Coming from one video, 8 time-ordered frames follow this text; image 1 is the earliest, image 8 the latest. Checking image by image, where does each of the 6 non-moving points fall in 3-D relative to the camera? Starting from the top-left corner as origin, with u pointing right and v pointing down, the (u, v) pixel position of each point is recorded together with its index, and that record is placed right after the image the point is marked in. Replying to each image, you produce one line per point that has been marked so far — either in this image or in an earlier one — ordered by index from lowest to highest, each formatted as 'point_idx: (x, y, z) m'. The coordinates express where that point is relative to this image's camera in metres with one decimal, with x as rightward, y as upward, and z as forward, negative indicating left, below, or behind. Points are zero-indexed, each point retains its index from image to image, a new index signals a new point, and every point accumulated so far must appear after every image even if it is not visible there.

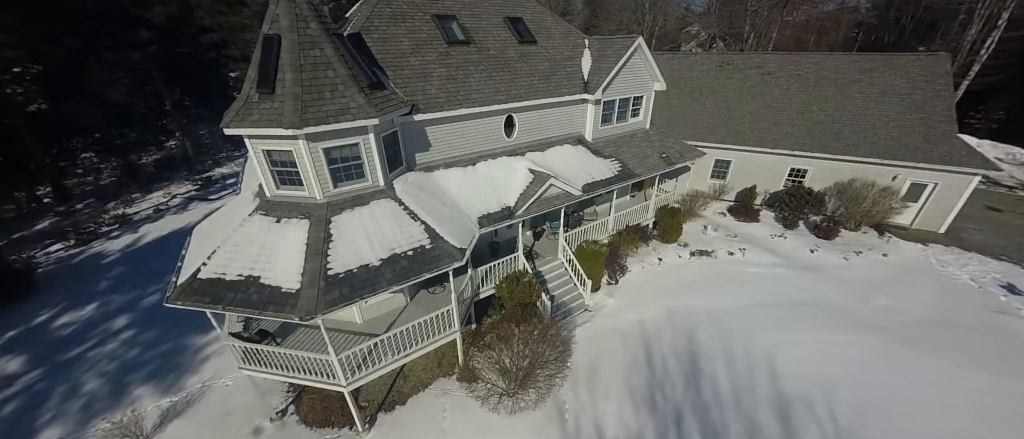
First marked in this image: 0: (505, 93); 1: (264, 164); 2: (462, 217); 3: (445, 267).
0: (-0.3, +4.5, +12.1) m
1: (-6.4, +1.4, +8.9) m
2: (-1.5, +0.1, +10.1) m
3: (-1.6, -1.2, +8.5) m
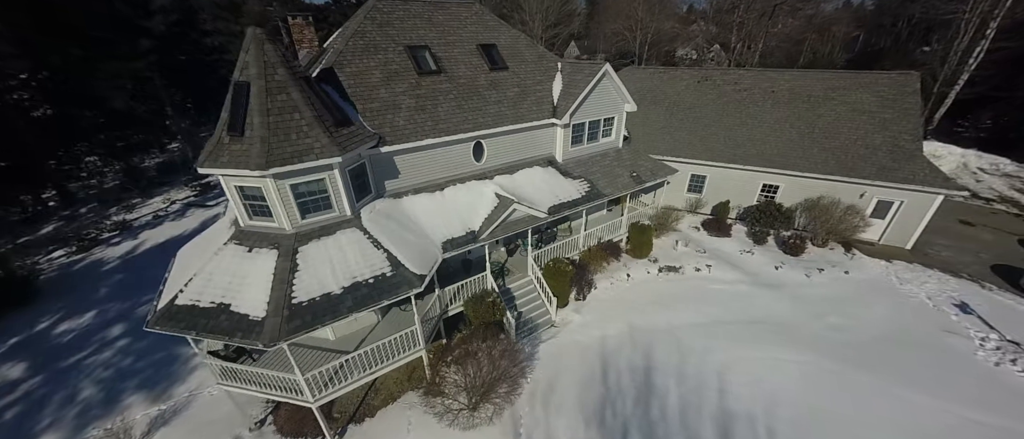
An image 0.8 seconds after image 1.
0: (-1.5, +3.6, +12.7) m
1: (-7.7, +0.6, +9.6) m
2: (-2.7, -0.7, +10.8) m
3: (-2.9, -2.0, +9.2) m
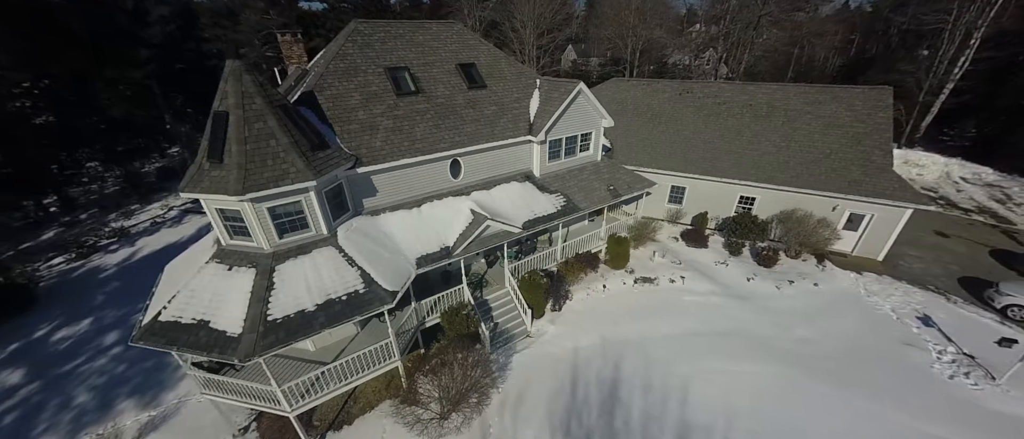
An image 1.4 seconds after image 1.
0: (-2.5, +3.0, +13.2) m
1: (-8.7, 0.0, +10.1) m
2: (-3.7, -1.3, +11.3) m
3: (-3.9, -2.6, +9.7) m
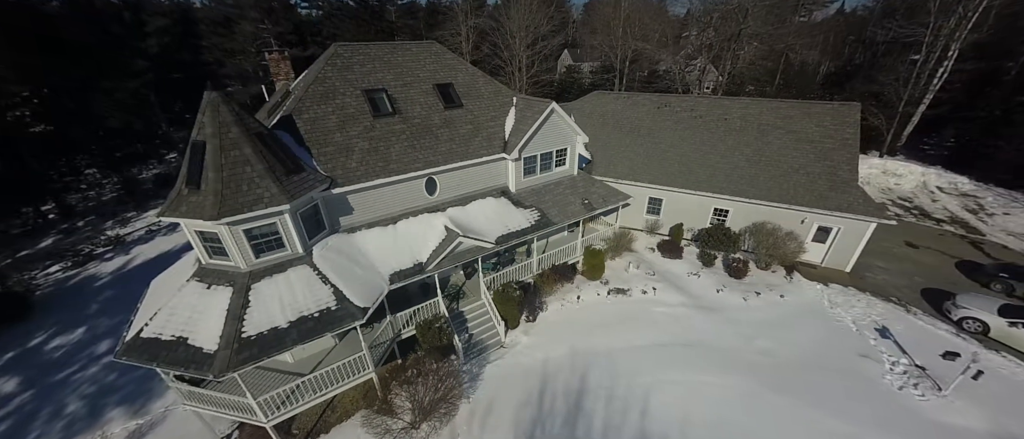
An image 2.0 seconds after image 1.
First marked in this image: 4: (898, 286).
0: (-3.6, +2.4, +13.8) m
1: (-9.8, -0.7, +10.7) m
2: (-4.8, -2.0, +11.9) m
3: (-5.0, -3.2, +10.3) m
4: (+19.3, -3.3, +17.1) m
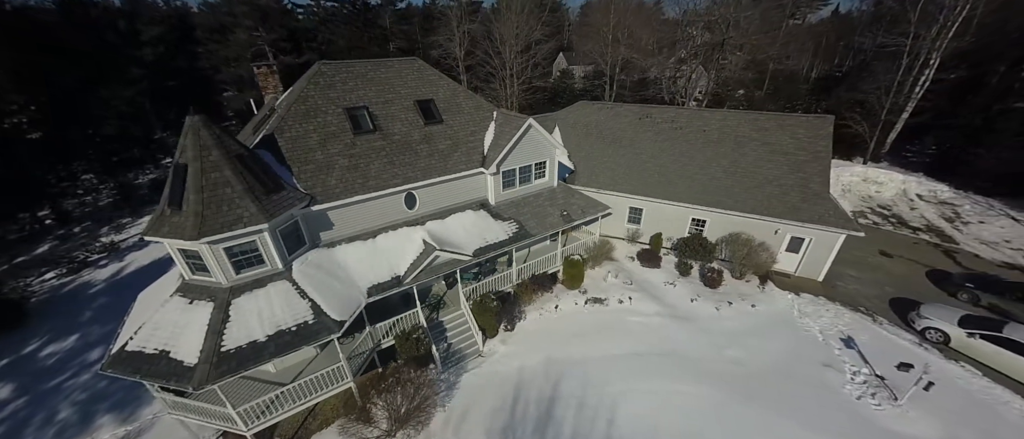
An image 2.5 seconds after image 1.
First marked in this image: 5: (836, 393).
0: (-4.6, +1.8, +14.3) m
1: (-10.8, -1.3, +11.2) m
2: (-5.9, -2.6, +12.4) m
3: (-6.0, -3.8, +10.7) m
4: (+18.3, -3.9, +17.6) m
5: (+12.3, -6.6, +13.0) m
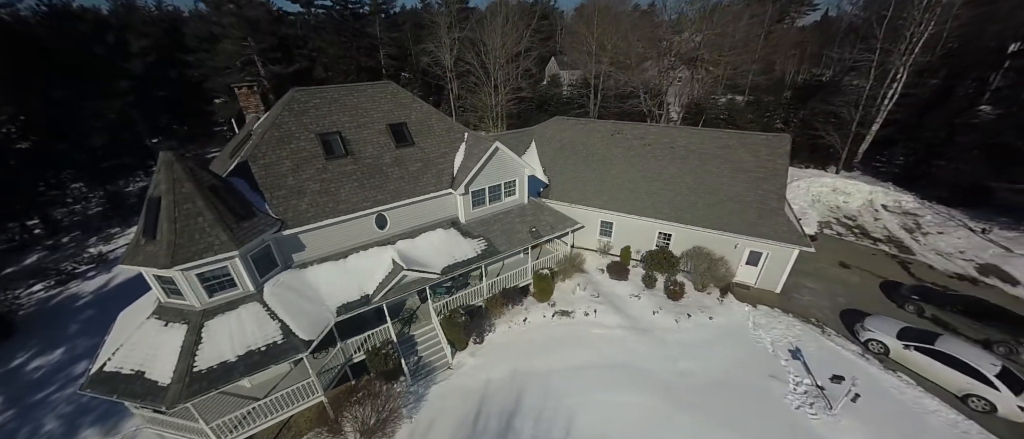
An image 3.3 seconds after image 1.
0: (-6.2, +0.9, +15.1) m
1: (-12.4, -2.2, +11.9) m
2: (-7.4, -3.5, +13.1) m
3: (-7.6, -4.7, +11.5) m
4: (+16.7, -4.7, +18.6) m
5: (+10.7, -7.4, +13.9) m
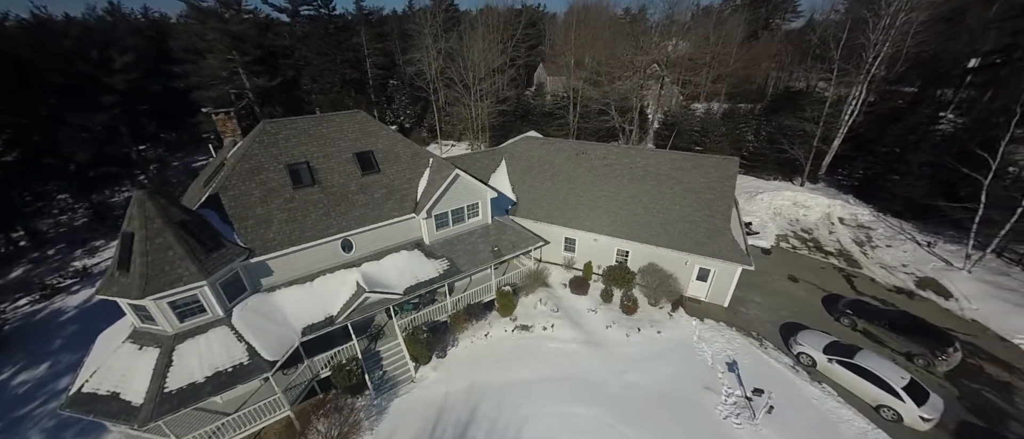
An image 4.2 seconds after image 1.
0: (-8.3, -0.3, +16.2) m
1: (-14.4, -3.4, +13.0) m
2: (-9.4, -4.7, +14.2) m
3: (-9.6, -6.0, +12.6) m
4: (+14.6, -5.9, +19.9) m
5: (+8.7, -8.6, +15.2) m
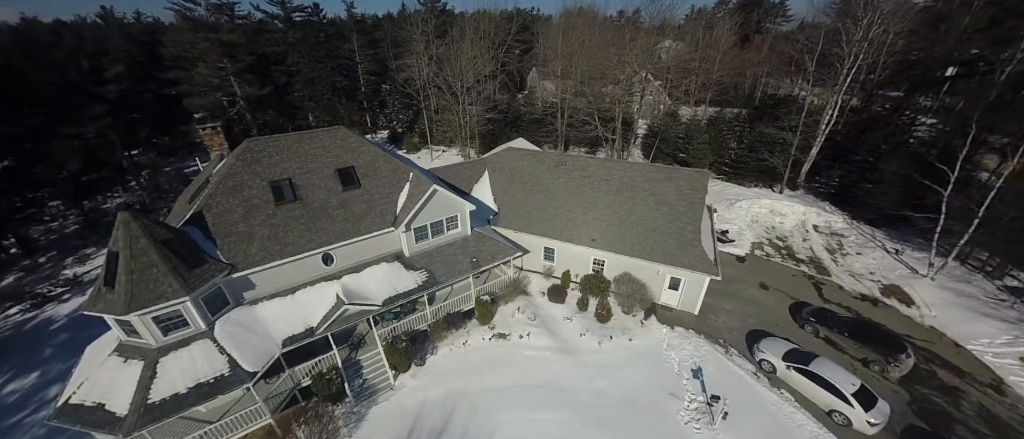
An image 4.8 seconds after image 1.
0: (-9.6, -1.0, +16.9) m
1: (-15.7, -4.2, +13.6) m
2: (-10.7, -5.4, +14.9) m
3: (-10.9, -6.7, +13.3) m
4: (+13.2, -6.6, +20.8) m
5: (+7.4, -9.3, +16.0) m
